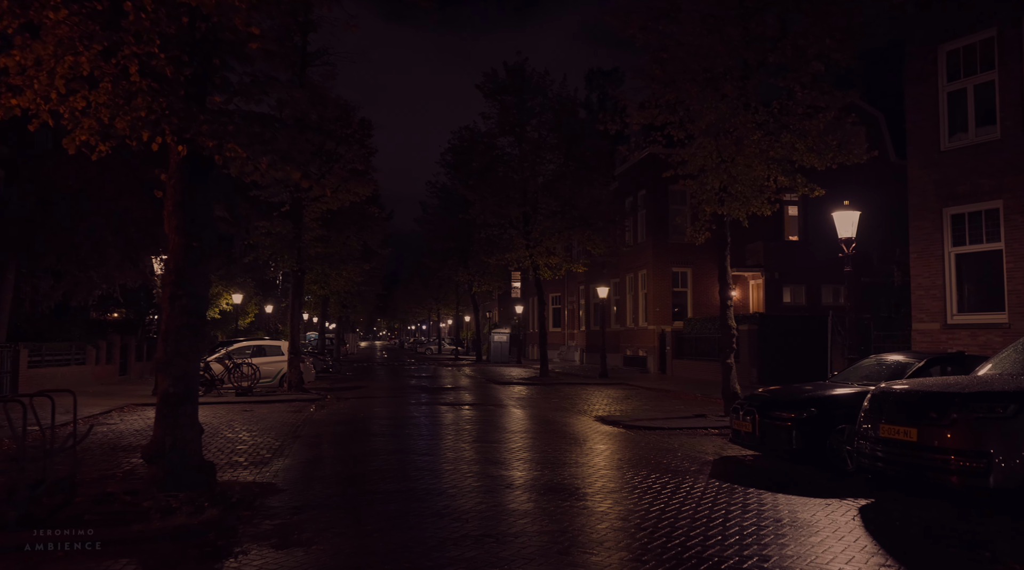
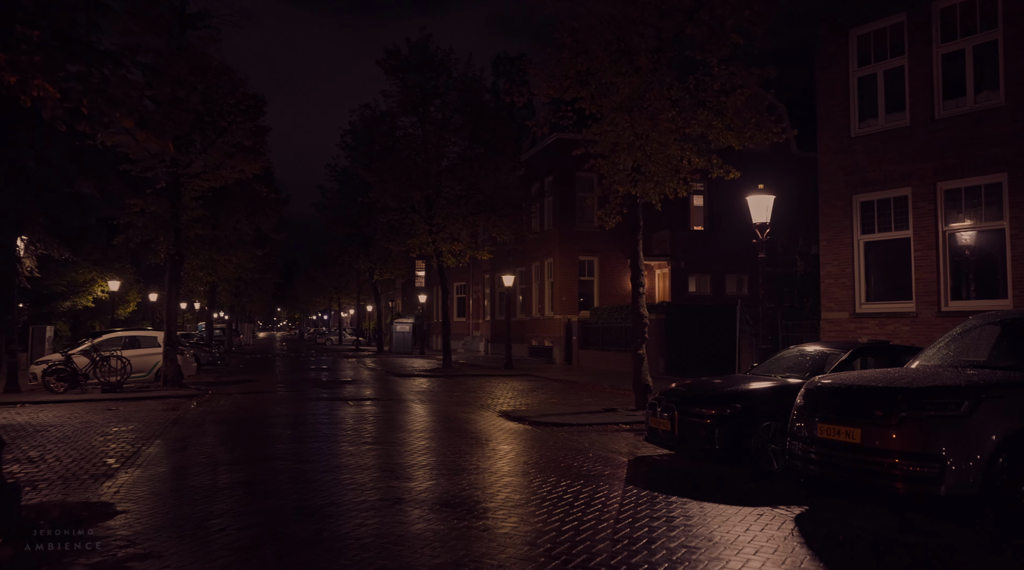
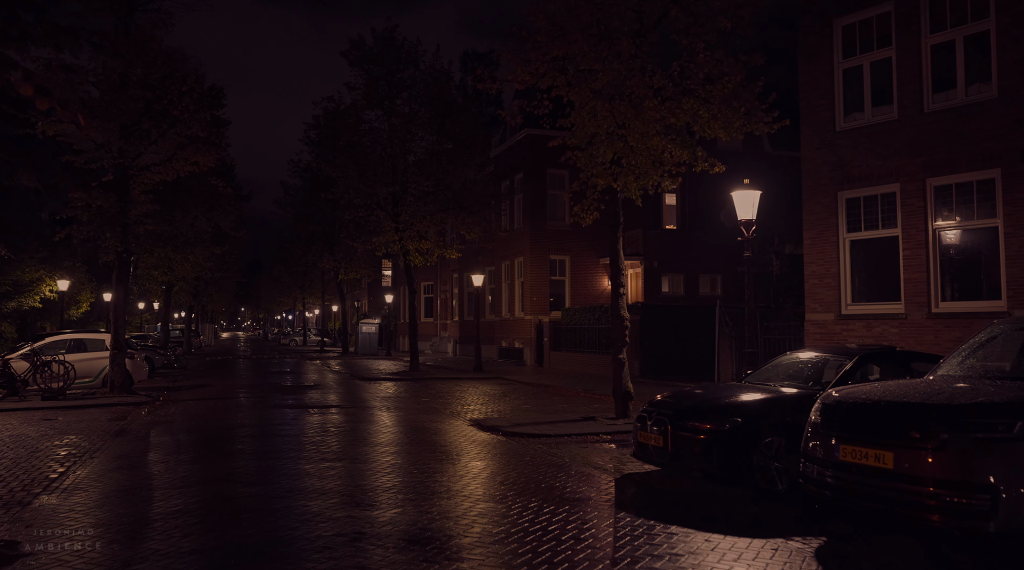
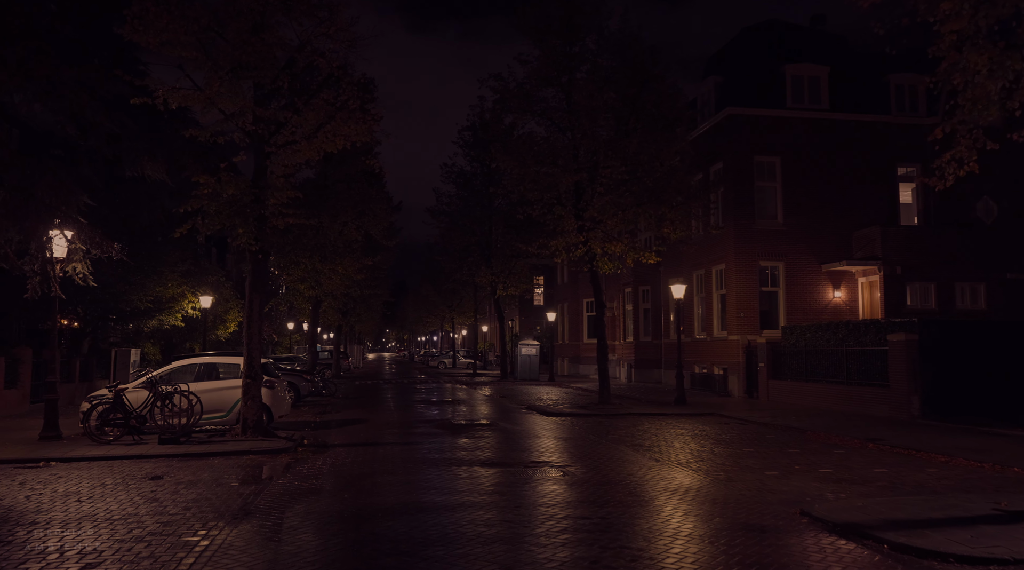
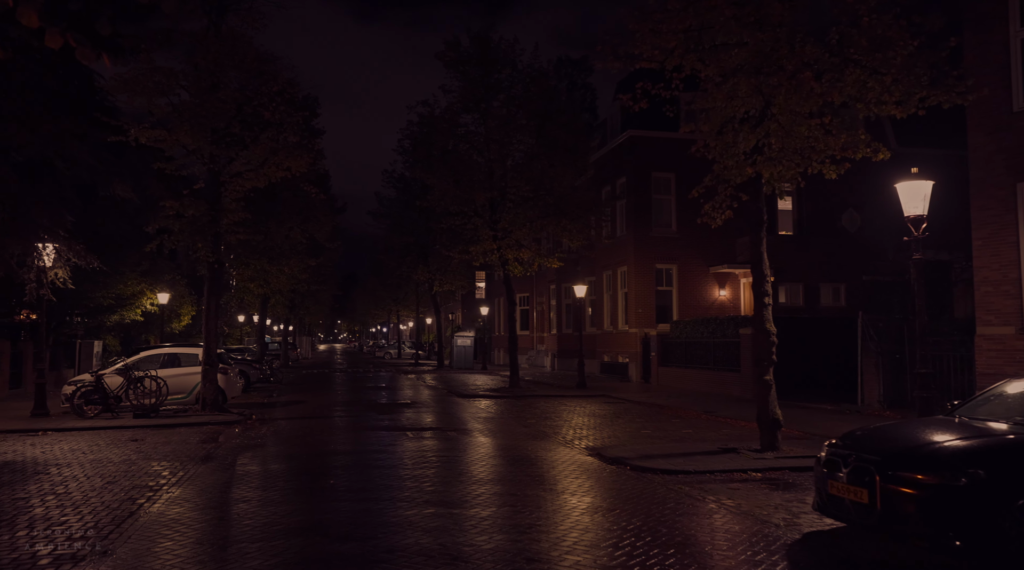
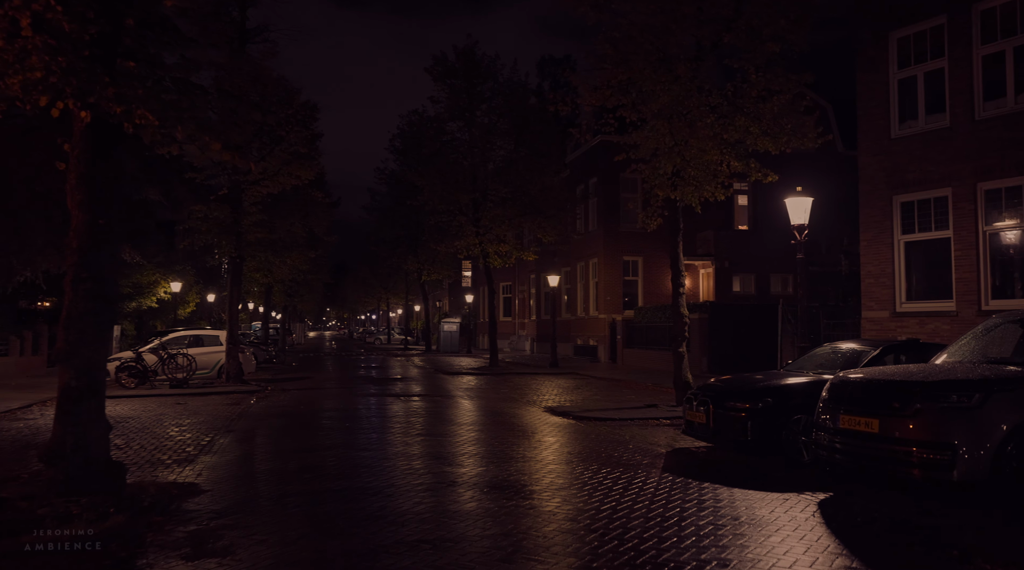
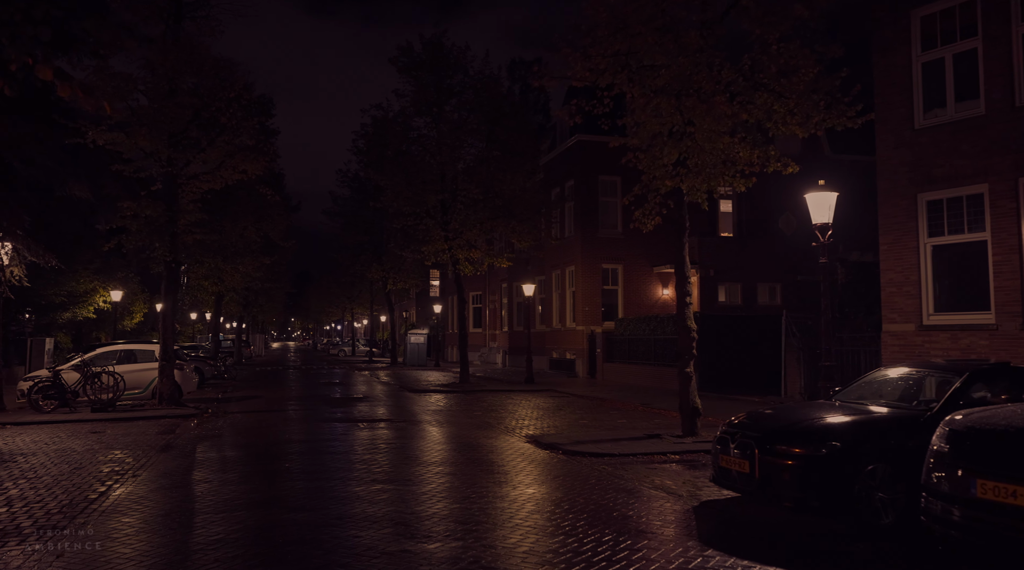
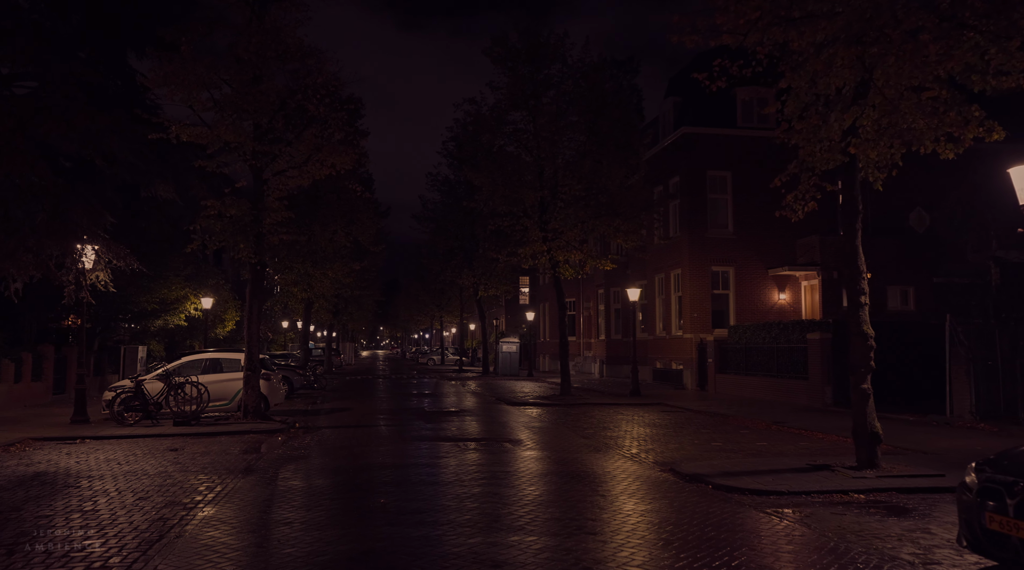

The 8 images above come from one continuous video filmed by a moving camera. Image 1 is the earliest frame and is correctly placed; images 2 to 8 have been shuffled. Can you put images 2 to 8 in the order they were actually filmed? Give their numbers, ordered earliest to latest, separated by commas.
6, 2, 3, 7, 5, 8, 4
